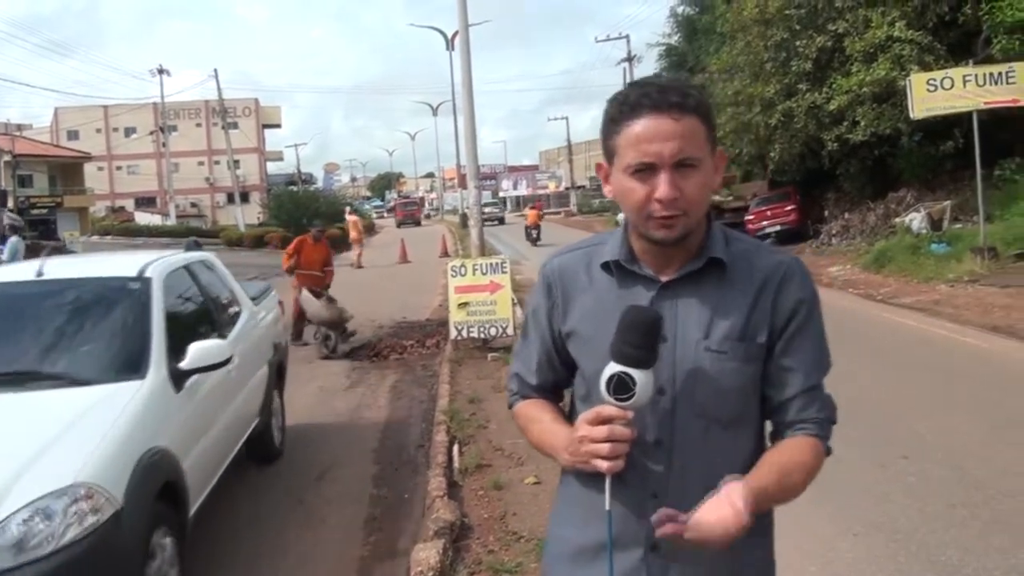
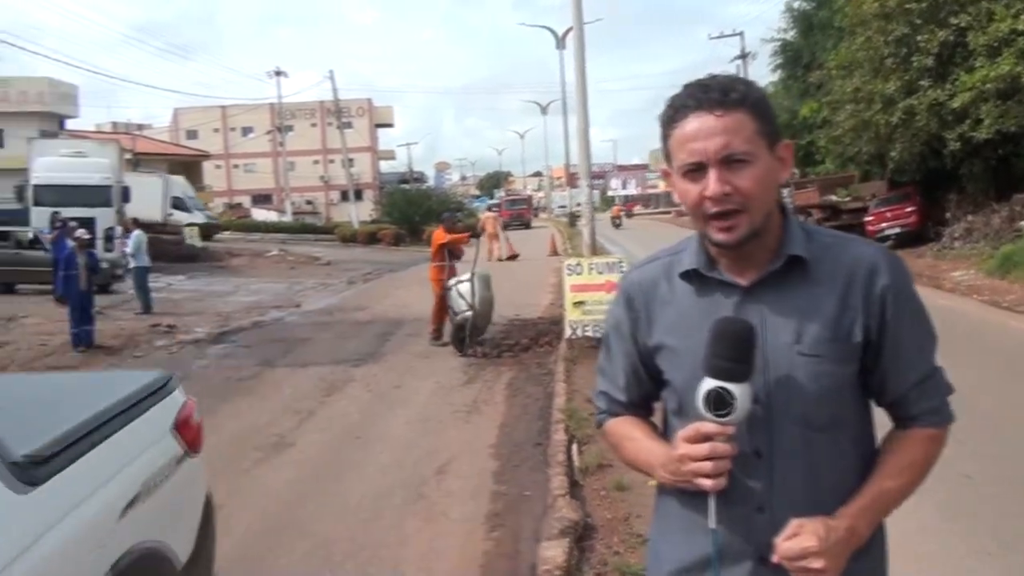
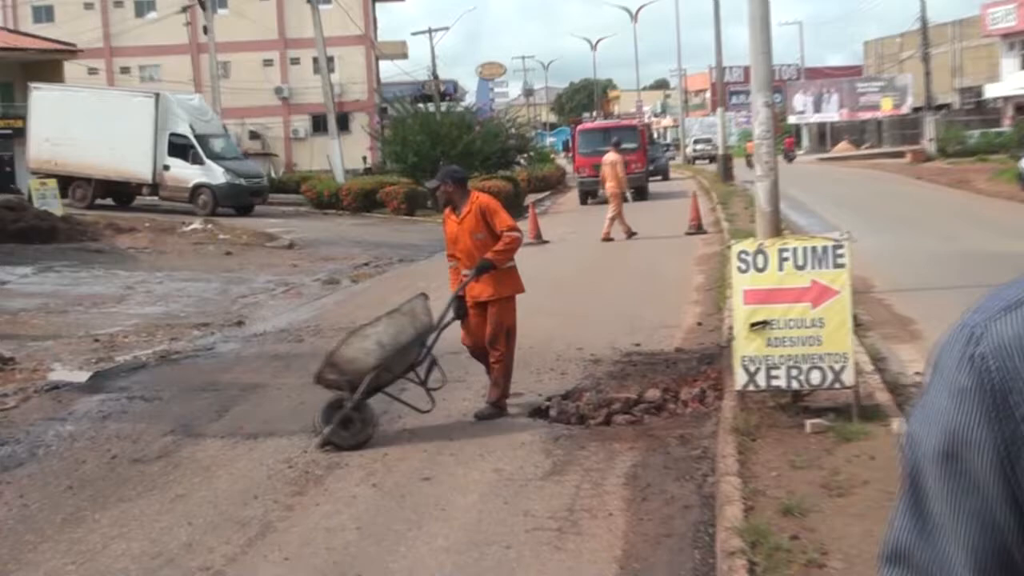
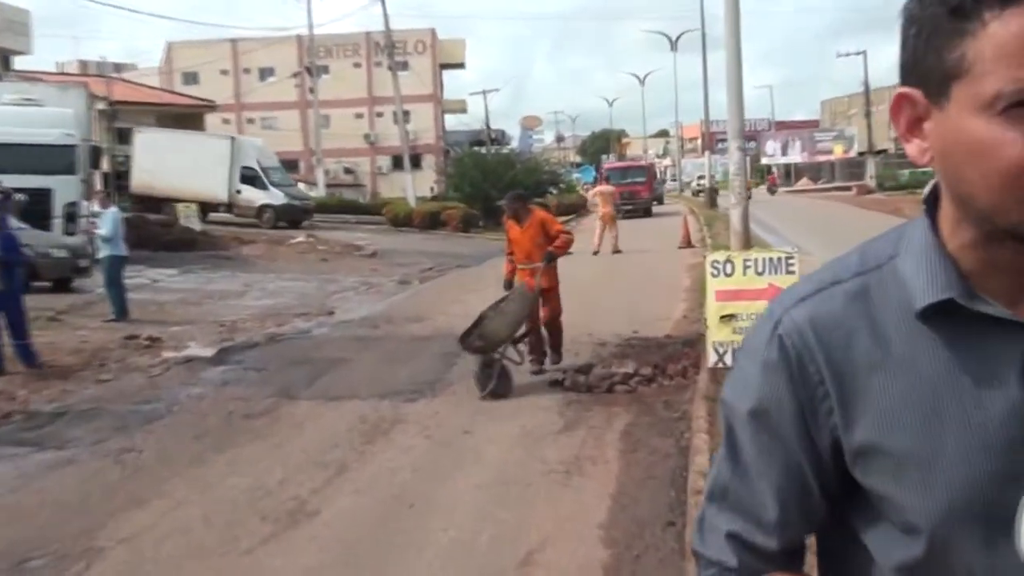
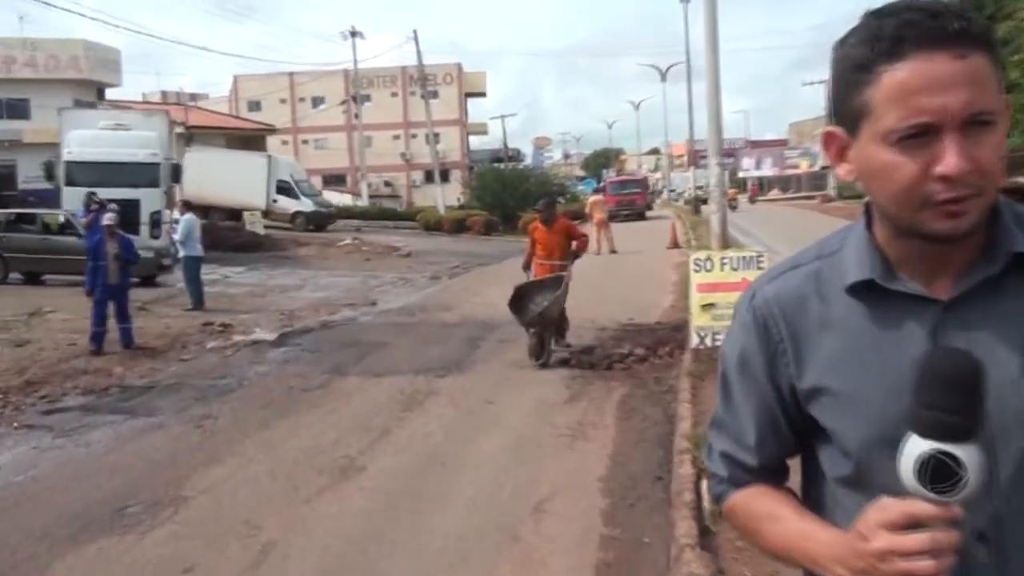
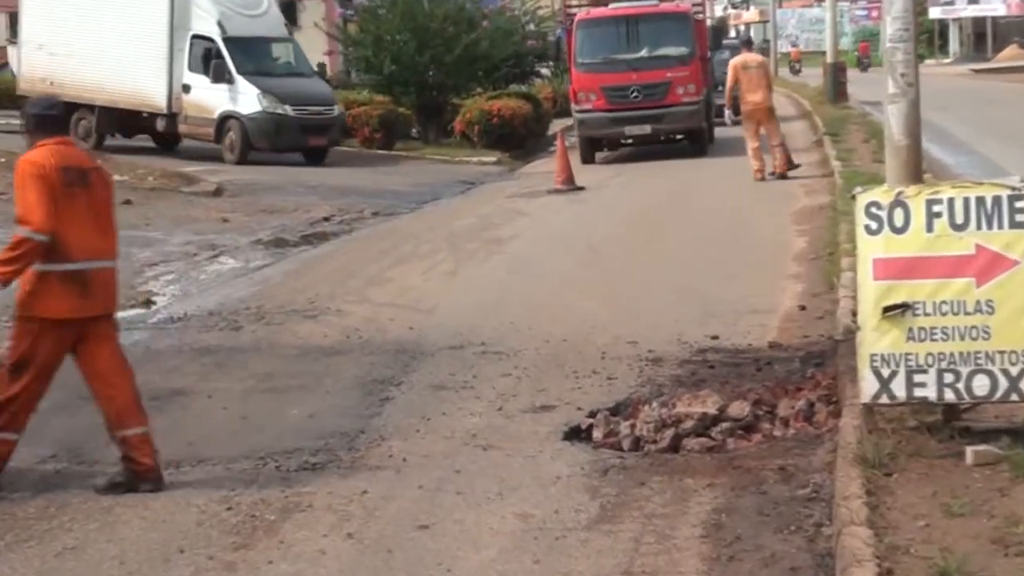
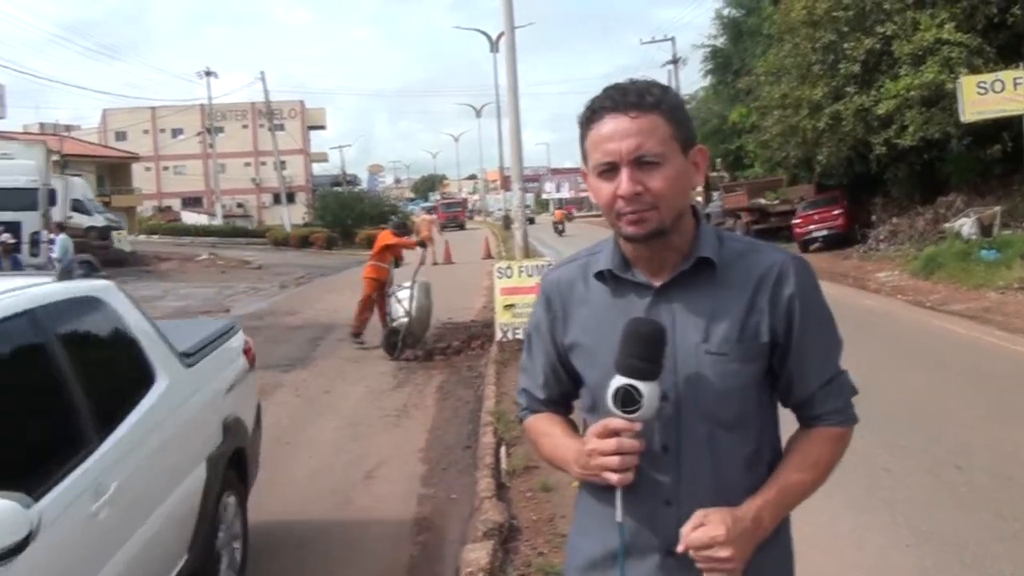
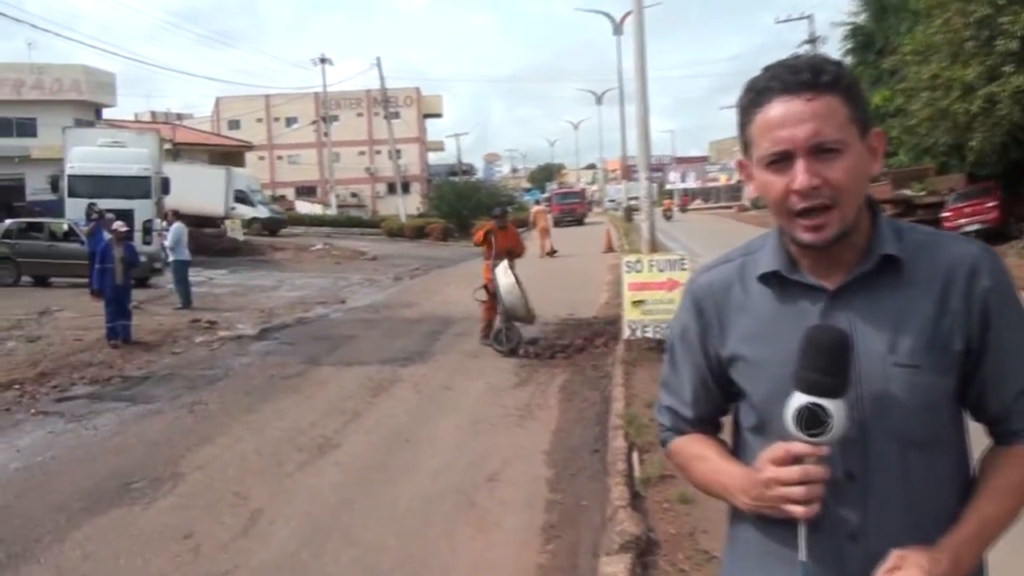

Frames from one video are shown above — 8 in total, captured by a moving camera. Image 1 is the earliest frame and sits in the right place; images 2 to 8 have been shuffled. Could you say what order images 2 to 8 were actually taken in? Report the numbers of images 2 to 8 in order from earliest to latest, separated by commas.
7, 2, 8, 5, 4, 3, 6
